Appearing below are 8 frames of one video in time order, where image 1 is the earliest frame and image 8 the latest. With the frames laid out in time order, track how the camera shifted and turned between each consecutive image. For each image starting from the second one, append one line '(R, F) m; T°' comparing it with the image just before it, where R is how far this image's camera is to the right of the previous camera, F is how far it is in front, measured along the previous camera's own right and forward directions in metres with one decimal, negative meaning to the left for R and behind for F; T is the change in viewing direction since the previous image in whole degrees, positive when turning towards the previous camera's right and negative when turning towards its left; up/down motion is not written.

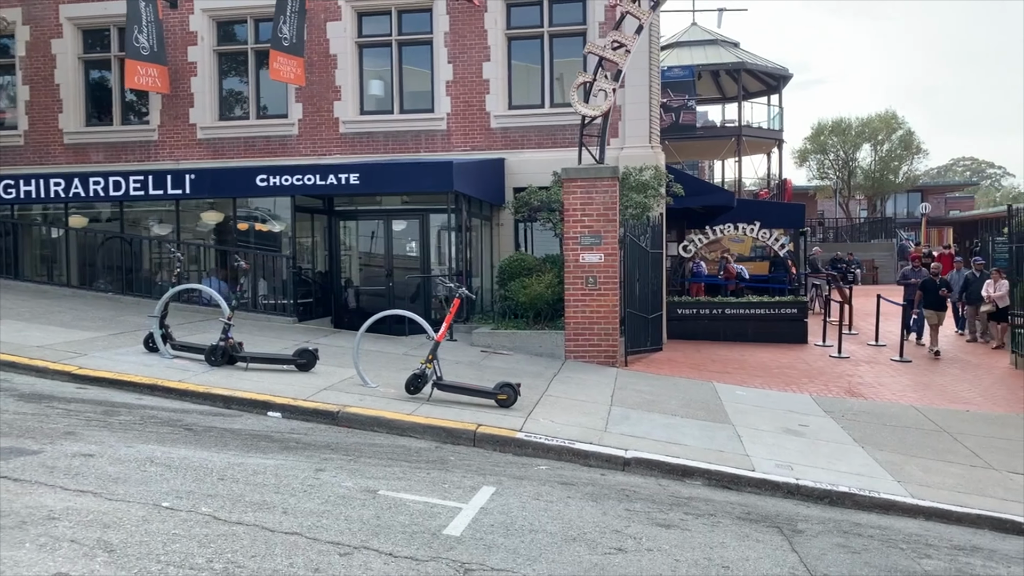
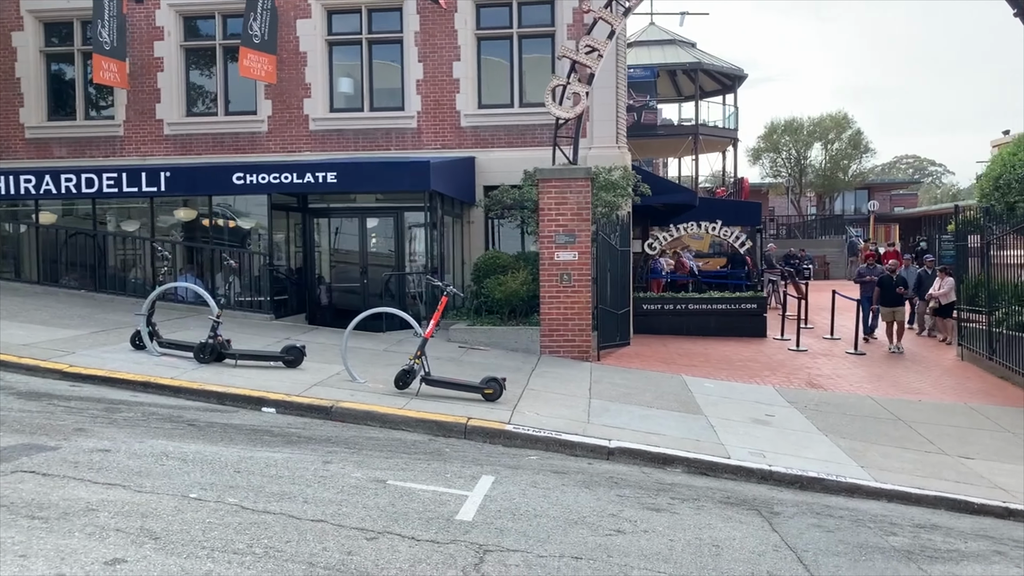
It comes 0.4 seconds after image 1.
(-0.3, -0.3) m; +3°
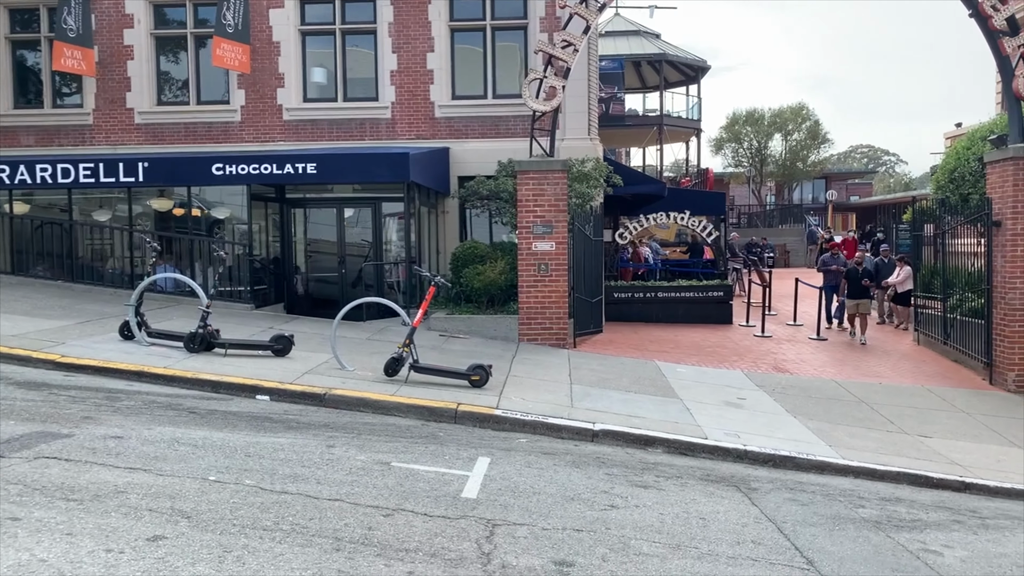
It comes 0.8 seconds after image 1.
(-0.3, -0.3) m; +3°
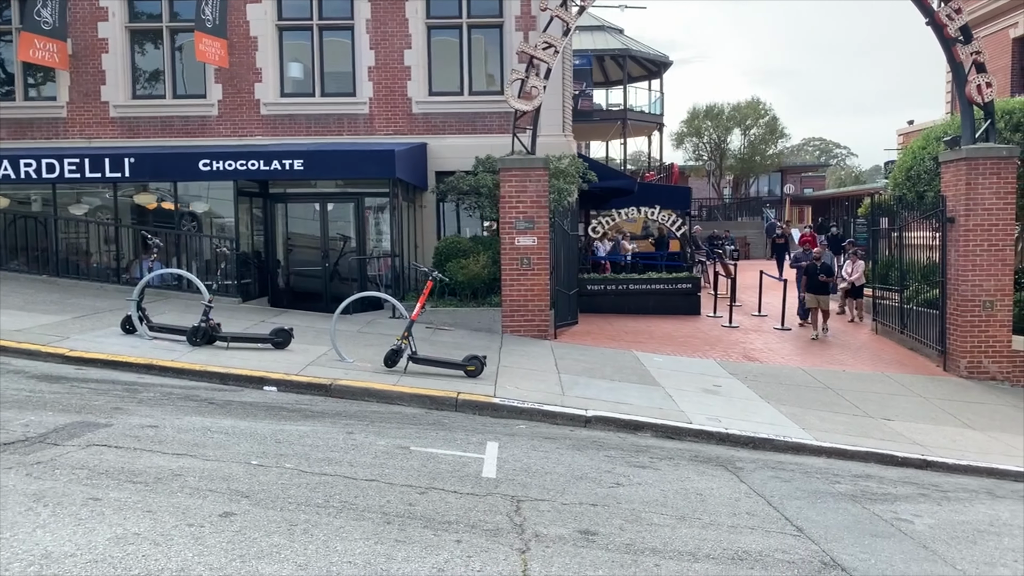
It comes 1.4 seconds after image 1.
(-0.4, -0.4) m; +3°
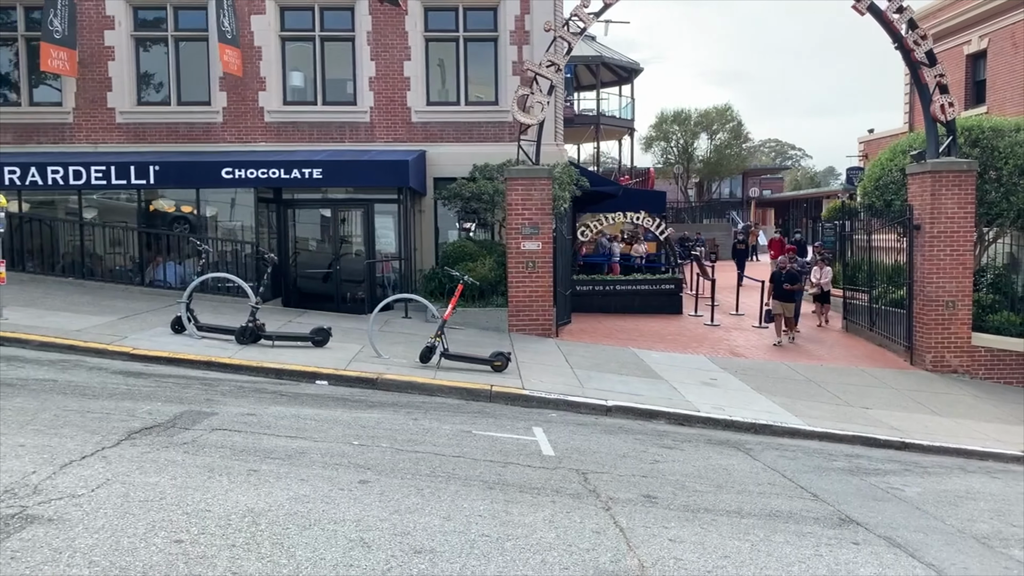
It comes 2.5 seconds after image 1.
(-0.8, -0.9) m; +3°
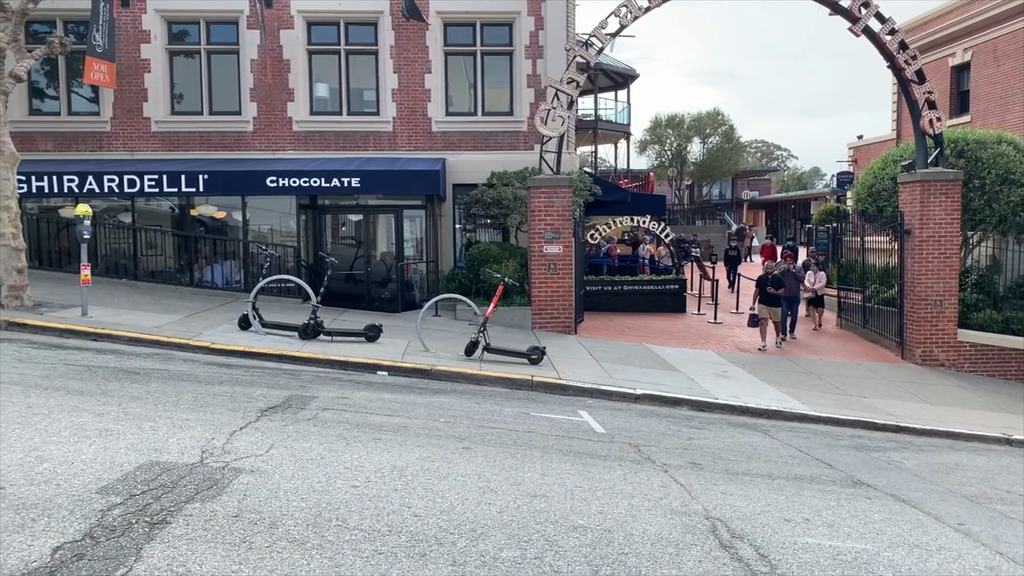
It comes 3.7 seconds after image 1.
(-0.7, -1.1) m; +1°
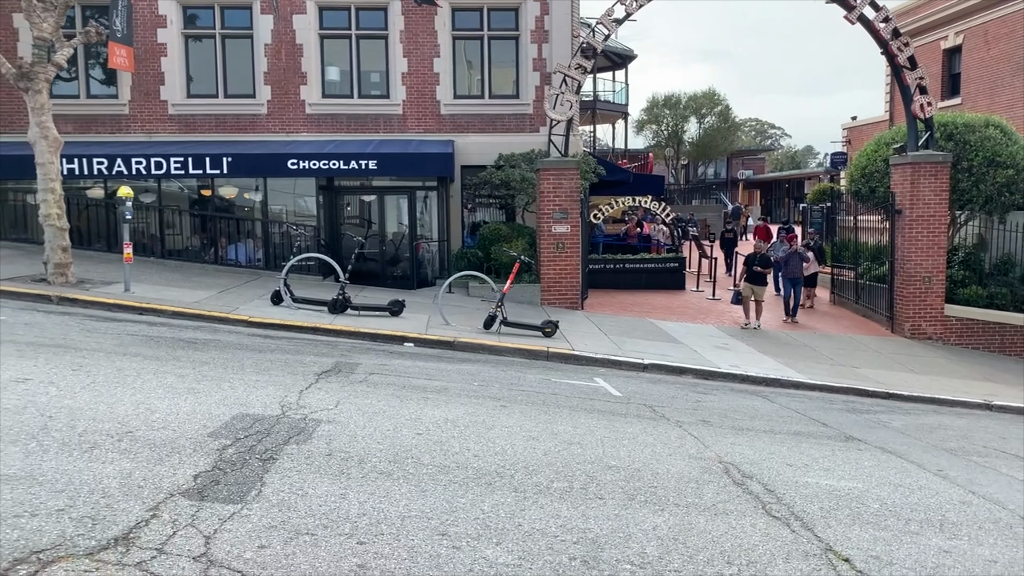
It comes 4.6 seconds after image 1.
(-0.3, -0.7) m; 0°
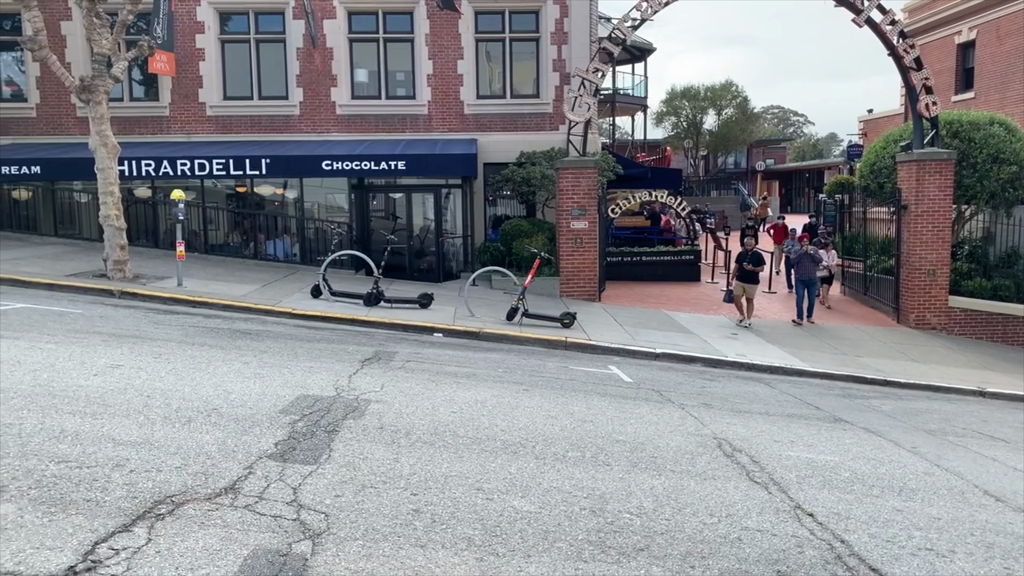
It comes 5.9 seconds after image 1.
(0.0, -0.9) m; -1°
